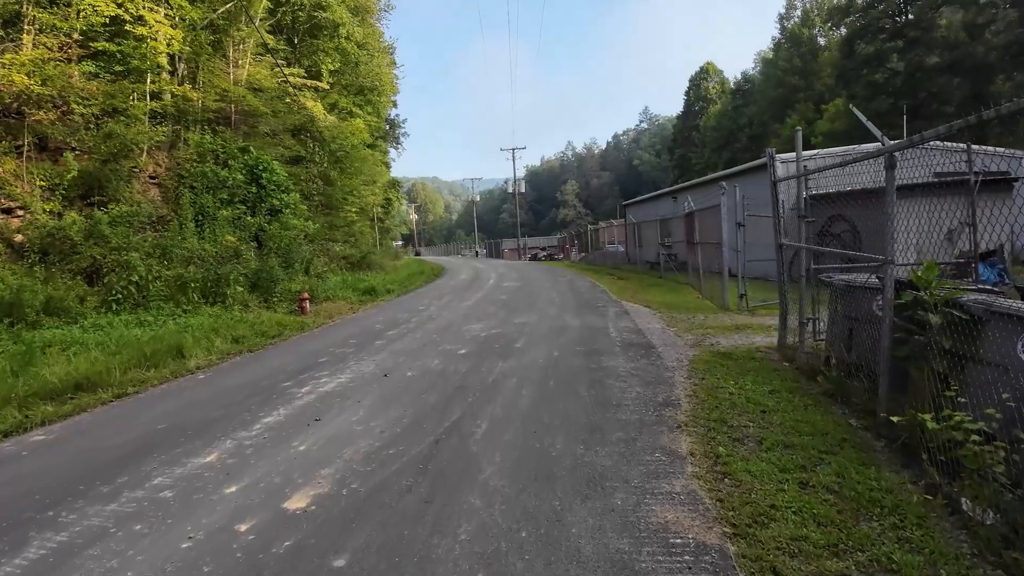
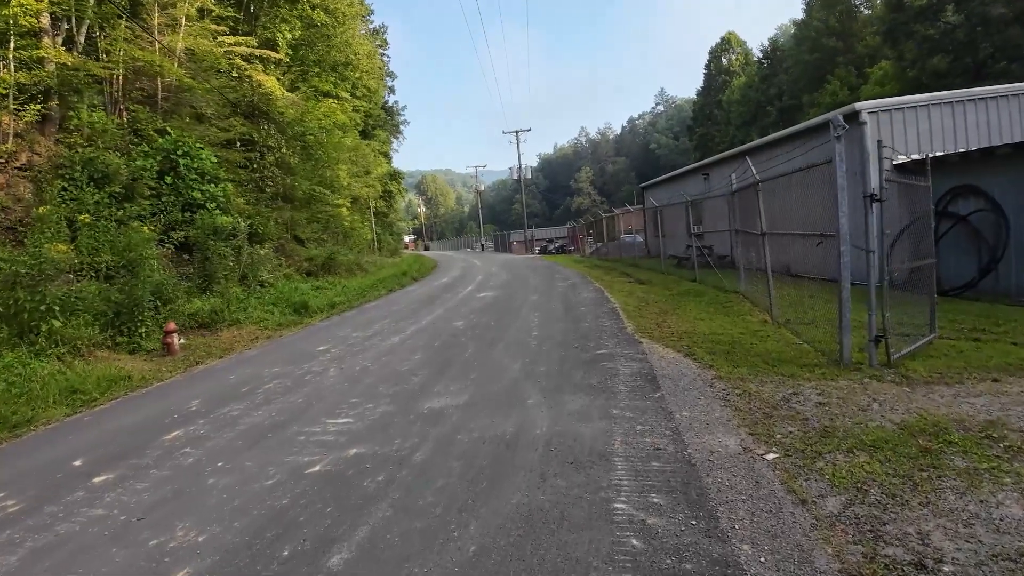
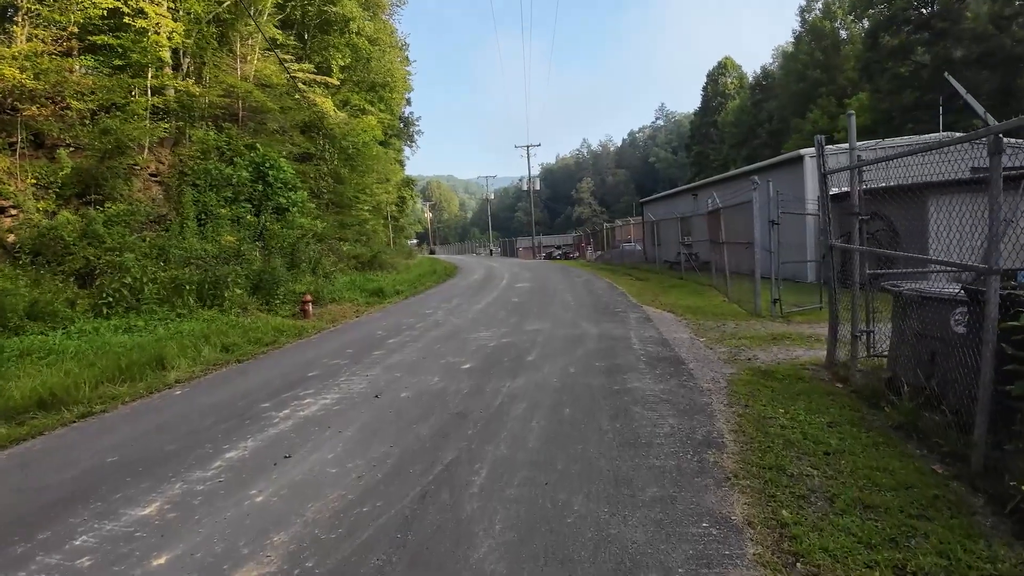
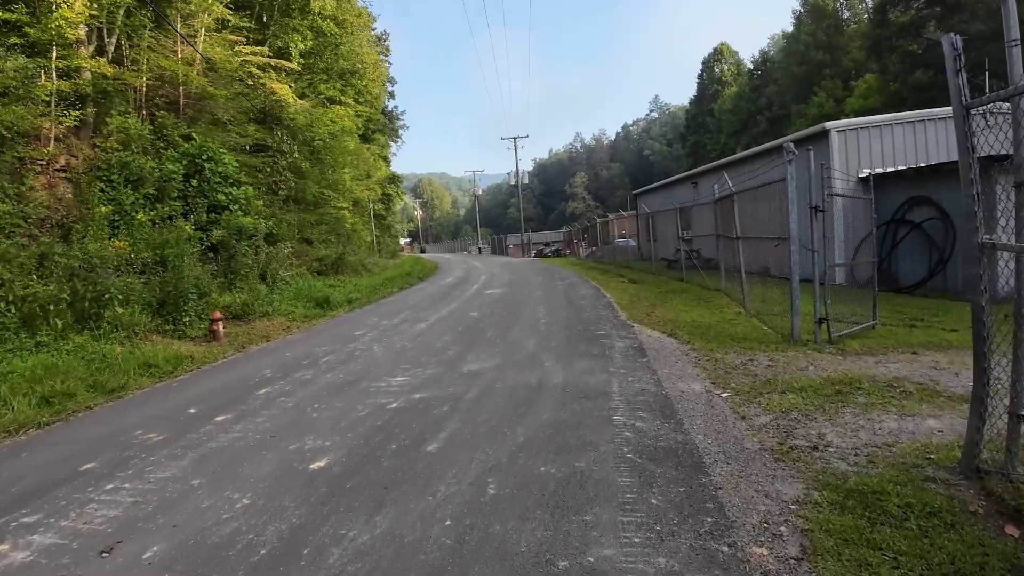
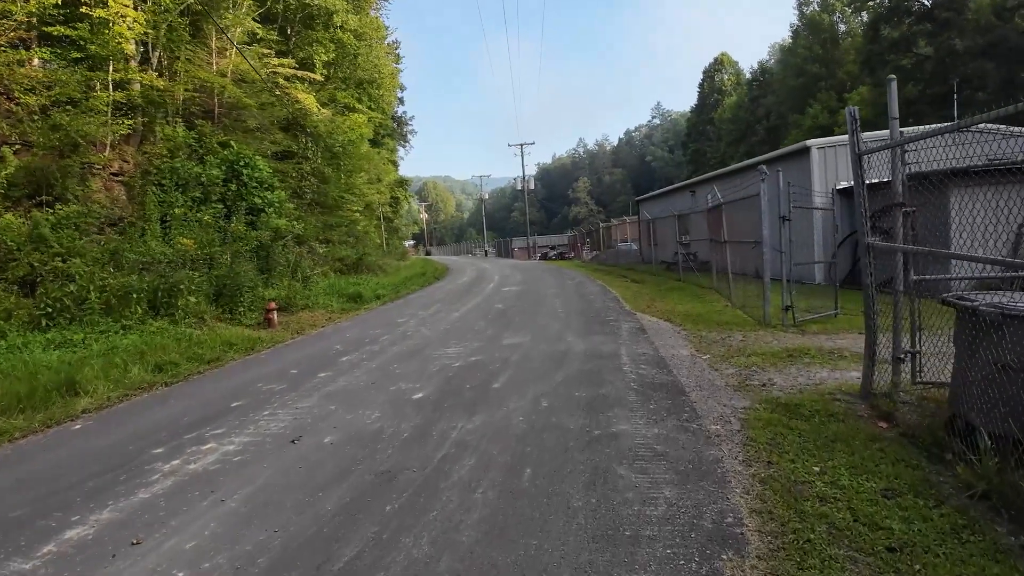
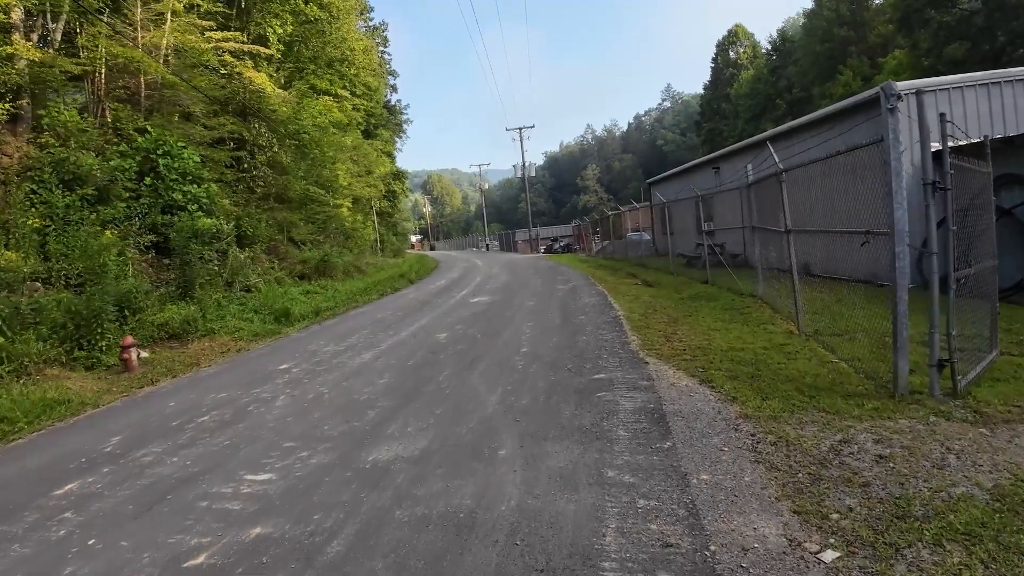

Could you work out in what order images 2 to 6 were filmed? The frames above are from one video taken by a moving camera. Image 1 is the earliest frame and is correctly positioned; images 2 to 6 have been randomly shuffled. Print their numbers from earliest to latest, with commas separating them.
3, 5, 4, 2, 6
